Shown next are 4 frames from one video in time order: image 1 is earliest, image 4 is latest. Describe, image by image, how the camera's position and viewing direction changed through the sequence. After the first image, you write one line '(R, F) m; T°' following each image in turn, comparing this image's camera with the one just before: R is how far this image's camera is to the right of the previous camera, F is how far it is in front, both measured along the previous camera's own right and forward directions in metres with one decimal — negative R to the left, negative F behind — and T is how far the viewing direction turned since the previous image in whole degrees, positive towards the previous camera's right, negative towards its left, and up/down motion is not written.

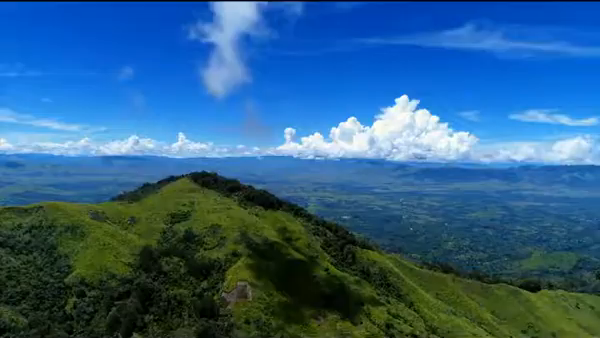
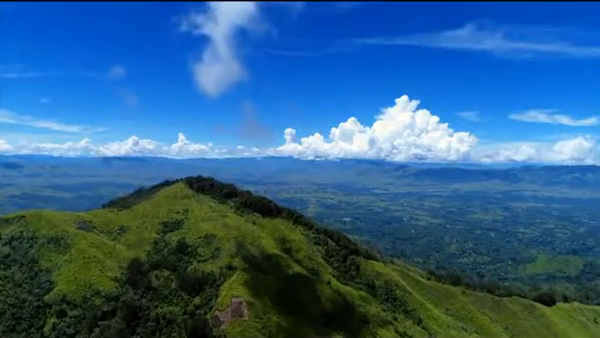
(0.0, +6.2) m; 0°
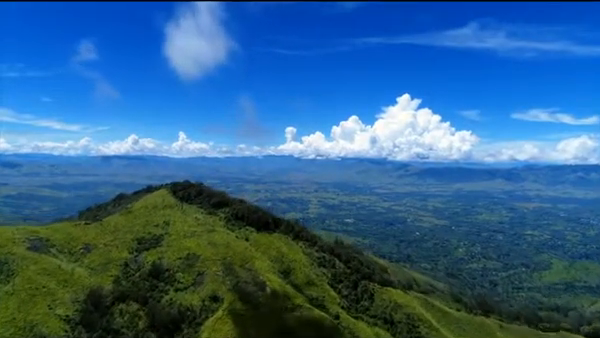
(-0.1, +17.0) m; 0°
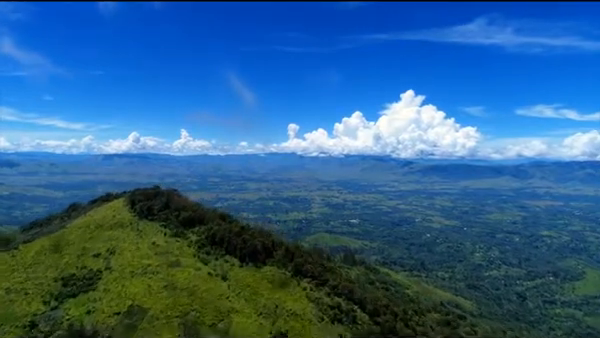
(0.0, +28.8) m; 0°
